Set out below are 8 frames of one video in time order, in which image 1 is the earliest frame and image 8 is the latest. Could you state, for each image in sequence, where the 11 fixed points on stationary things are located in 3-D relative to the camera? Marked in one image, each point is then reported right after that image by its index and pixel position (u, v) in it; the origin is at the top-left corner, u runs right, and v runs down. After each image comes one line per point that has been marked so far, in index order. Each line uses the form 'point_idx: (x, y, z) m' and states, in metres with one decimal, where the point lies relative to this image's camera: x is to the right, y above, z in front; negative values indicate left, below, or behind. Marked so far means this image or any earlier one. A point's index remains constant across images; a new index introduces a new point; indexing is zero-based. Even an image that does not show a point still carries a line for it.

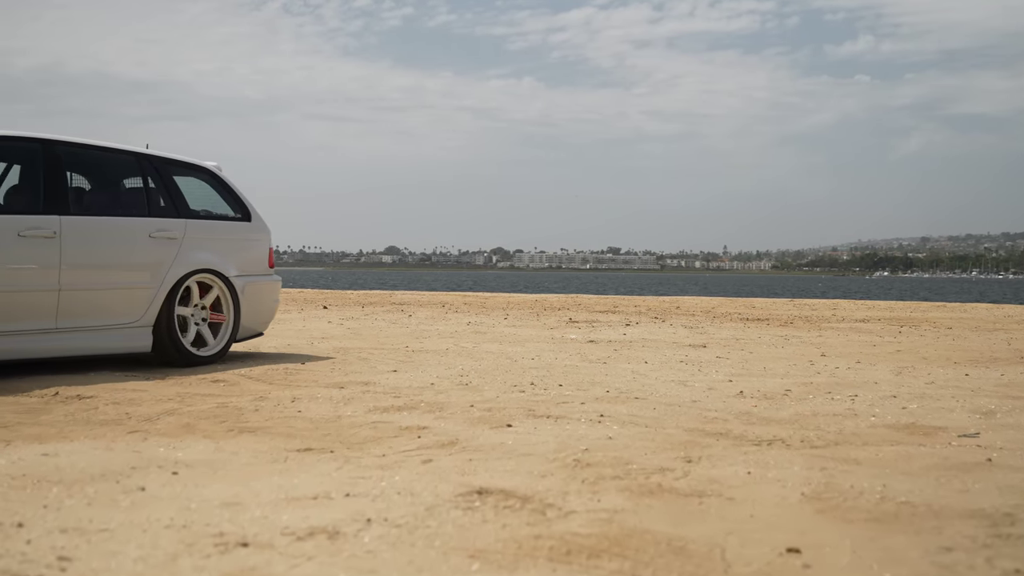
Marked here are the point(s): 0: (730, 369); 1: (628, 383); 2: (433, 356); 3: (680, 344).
0: (+1.3, -0.5, +7.5) m
1: (+0.6, -0.5, +6.0) m
2: (-0.5, -0.5, +8.2) m
3: (+1.4, -0.5, +10.3) m
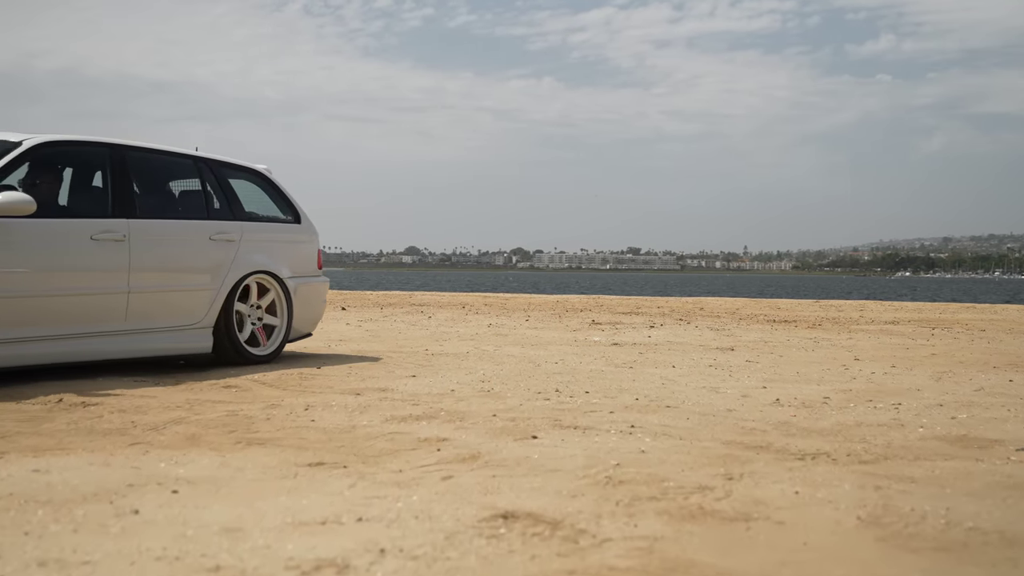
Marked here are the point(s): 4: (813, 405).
0: (+1.5, -0.5, +7.3) m
1: (+0.7, -0.5, +5.8) m
2: (-0.4, -0.5, +8.0) m
3: (+1.6, -0.5, +10.0) m
4: (+1.2, -0.5, +5.2) m
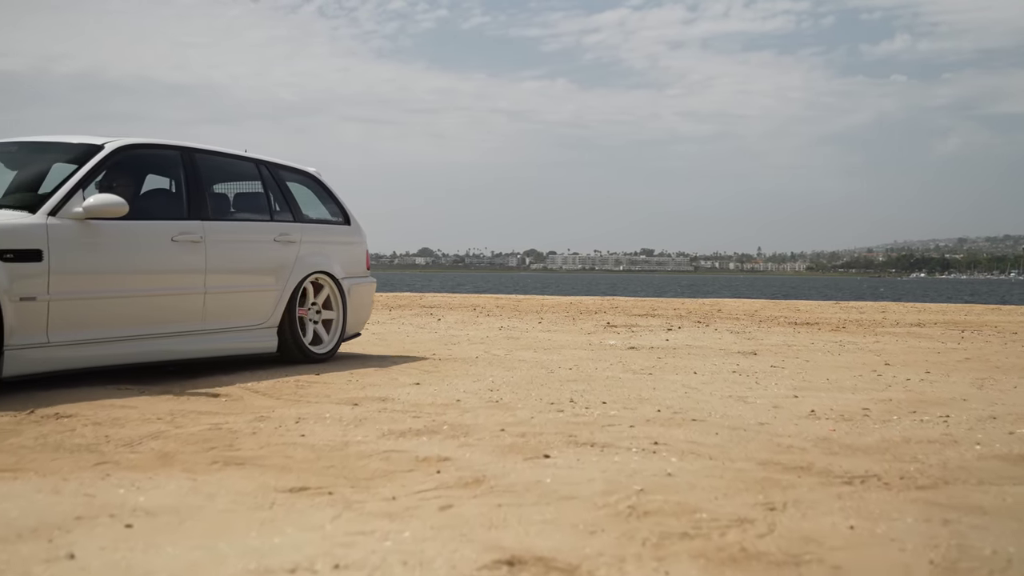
0: (+1.5, -0.5, +6.8) m
1: (+0.7, -0.5, +5.3) m
2: (-0.3, -0.5, +7.5) m
3: (+1.7, -0.5, +9.5) m
4: (+1.3, -0.5, +4.7) m
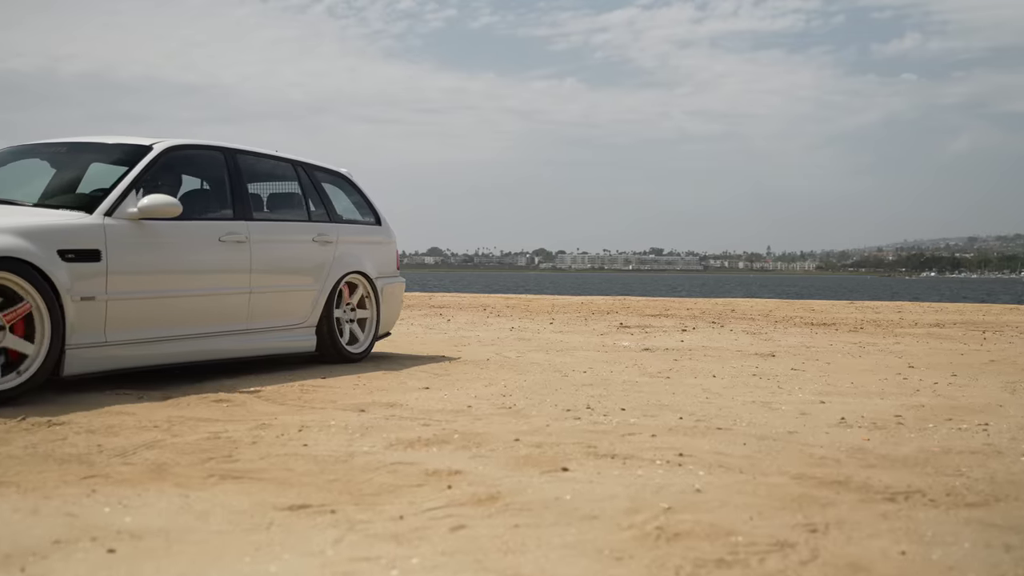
0: (+1.6, -0.5, +6.5) m
1: (+0.8, -0.5, +5.1) m
2: (-0.2, -0.5, +7.3) m
3: (+1.7, -0.5, +9.3) m
4: (+1.3, -0.5, +4.5) m
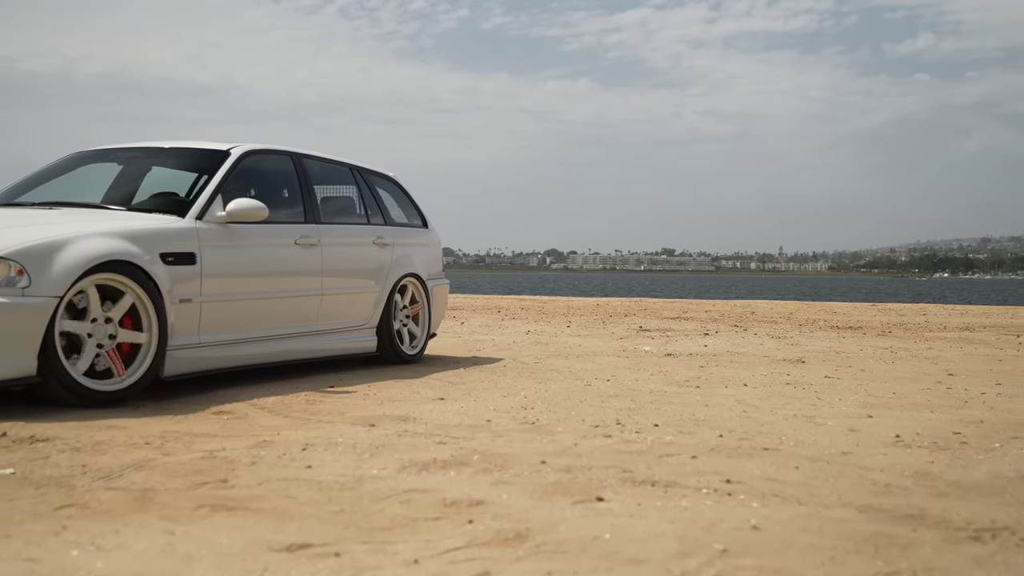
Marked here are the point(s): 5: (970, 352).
0: (+1.7, -0.5, +6.1) m
1: (+0.9, -0.5, +4.7) m
2: (-0.1, -0.5, +6.9) m
3: (+1.9, -0.5, +8.9) m
4: (+1.4, -0.5, +4.1) m
5: (+3.6, -0.5, +9.8) m
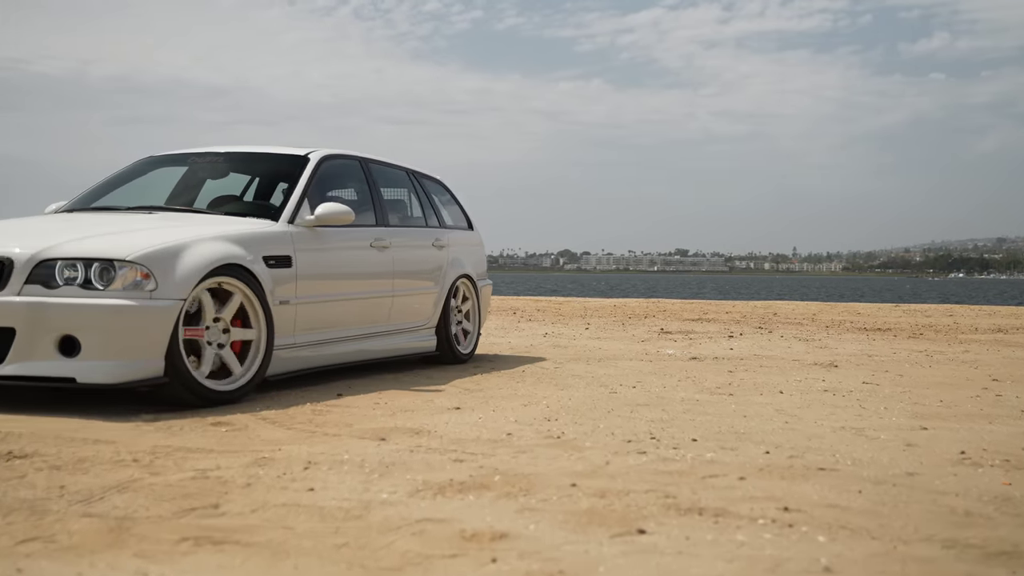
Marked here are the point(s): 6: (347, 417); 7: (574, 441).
0: (+1.8, -0.5, +5.7) m
1: (+0.9, -0.5, +4.3) m
2: (0.0, -0.5, +6.5) m
3: (+2.0, -0.5, +8.4) m
4: (+1.5, -0.5, +3.7) m
5: (+3.7, -0.5, +9.4) m
6: (-0.6, -0.5, +4.9) m
7: (+0.2, -0.5, +4.0) m
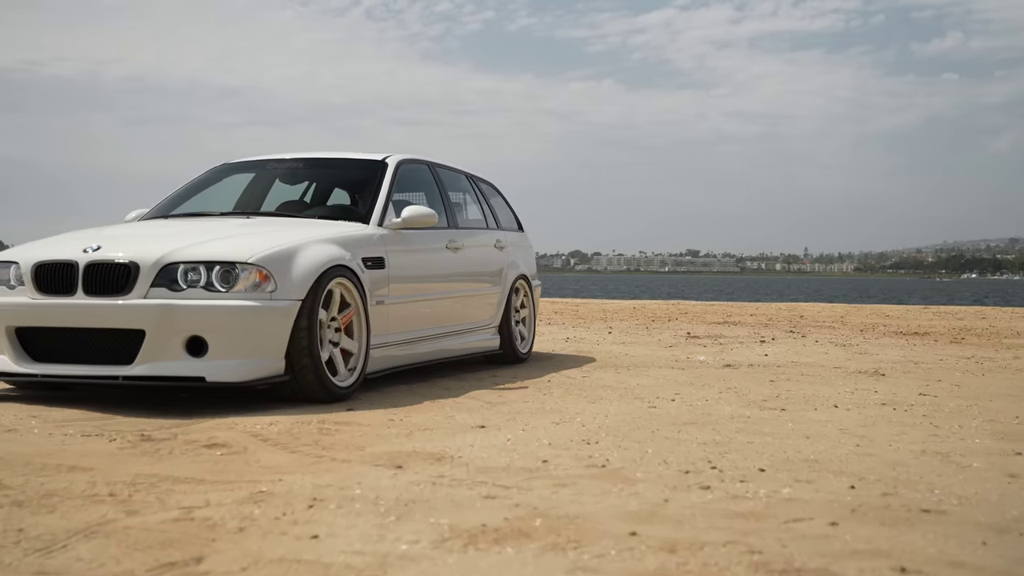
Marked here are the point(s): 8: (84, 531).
0: (+1.9, -0.5, +5.1) m
1: (+1.0, -0.5, +3.7) m
2: (+0.1, -0.5, +6.0) m
3: (+2.1, -0.5, +7.9) m
4: (+1.6, -0.5, +3.1) m
5: (+3.9, -0.5, +8.8) m
6: (-0.5, -0.5, +4.4) m
7: (+0.3, -0.5, +3.4) m
8: (-1.0, -0.6, +2.9) m
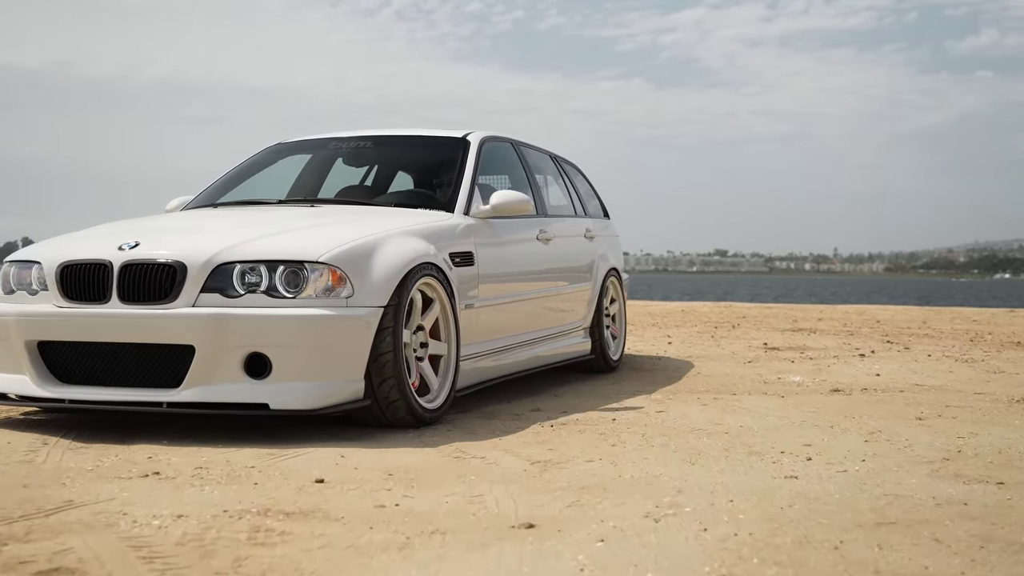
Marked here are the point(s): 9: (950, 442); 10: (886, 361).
0: (+2.1, -0.6, +3.2) m
1: (+1.2, -0.5, +1.7) m
2: (+0.3, -0.5, +4.0) m
3: (+2.4, -0.5, +5.9) m
4: (+1.7, -0.5, +1.1) m
5: (+4.1, -0.5, +6.8) m
6: (-0.4, -0.5, +2.4) m
7: (+0.4, -0.5, +1.5) m
8: (-0.9, -0.6, +1.0) m
9: (+1.5, -0.5, +4.3) m
10: (+2.5, -0.5, +8.3) m
